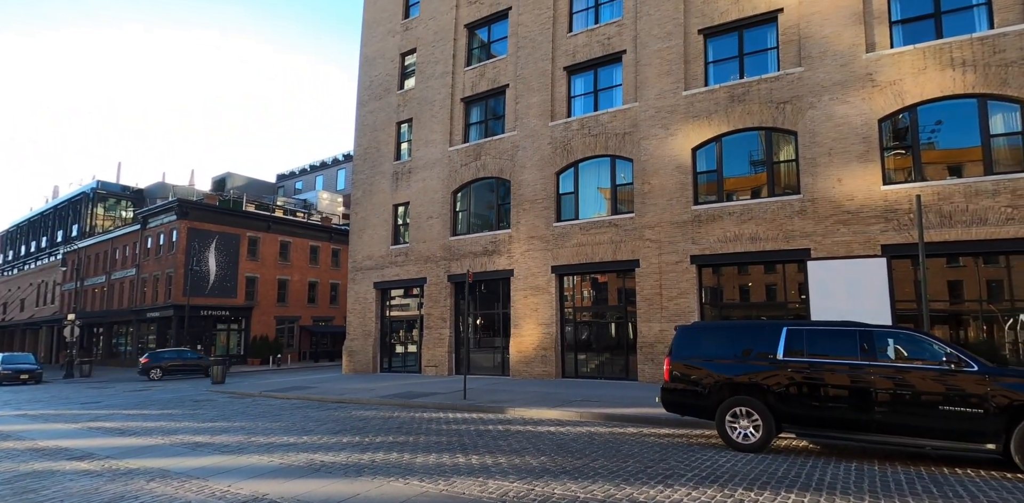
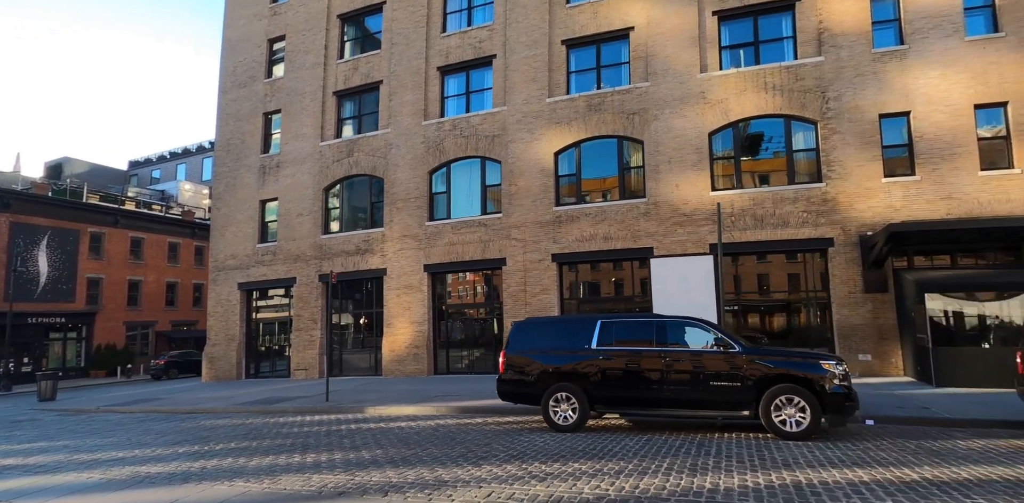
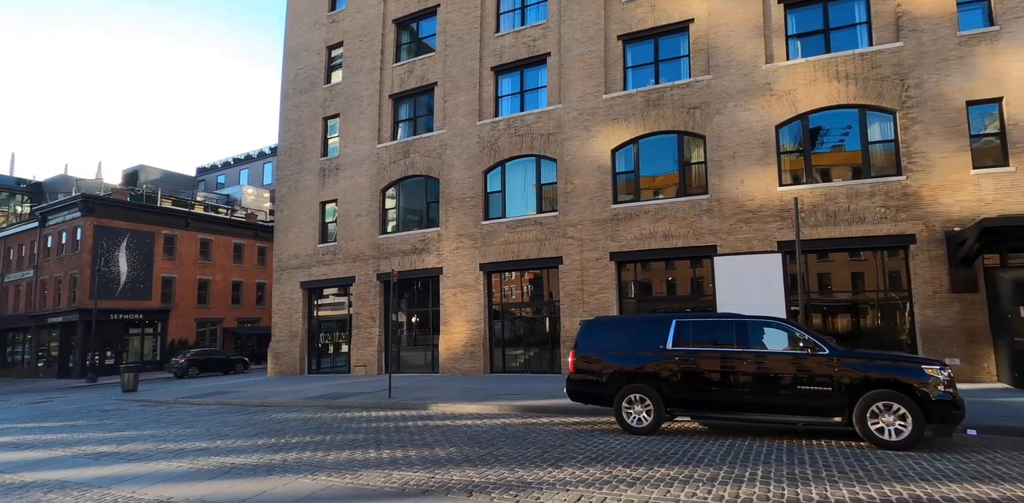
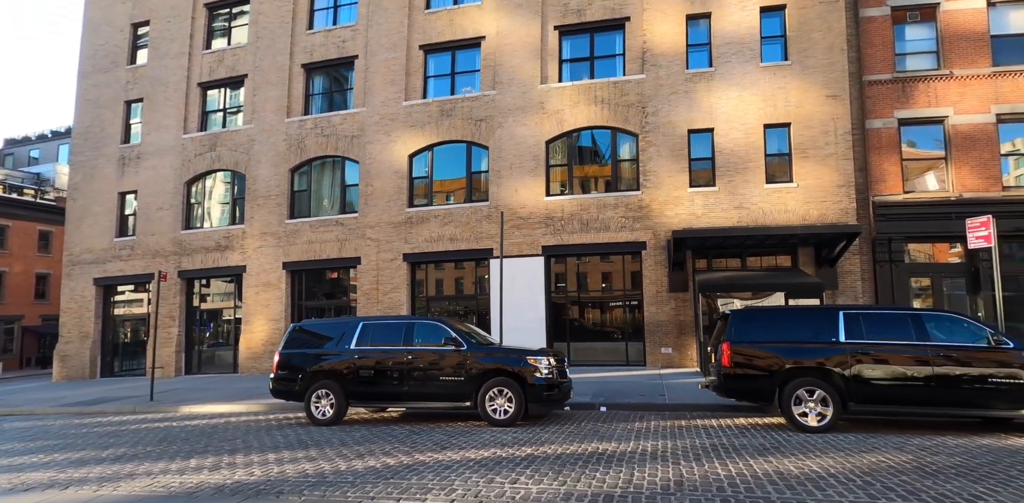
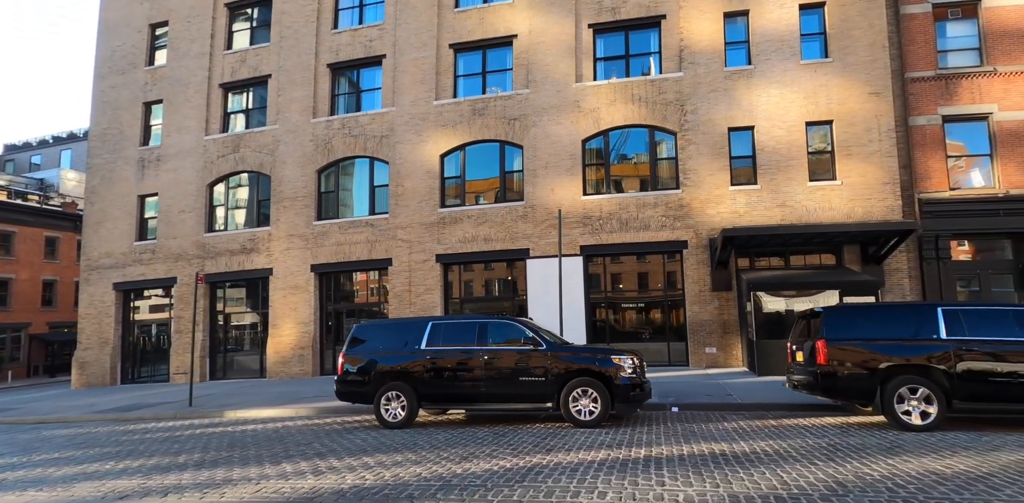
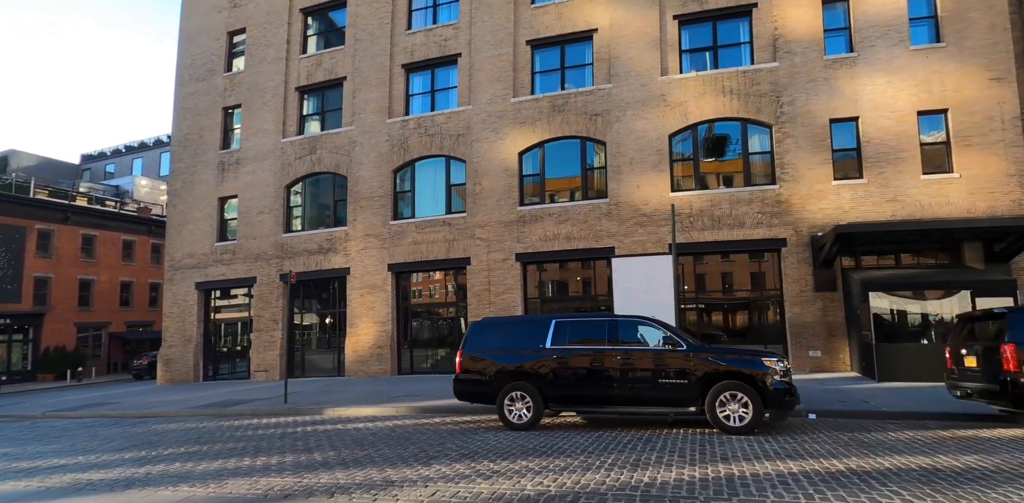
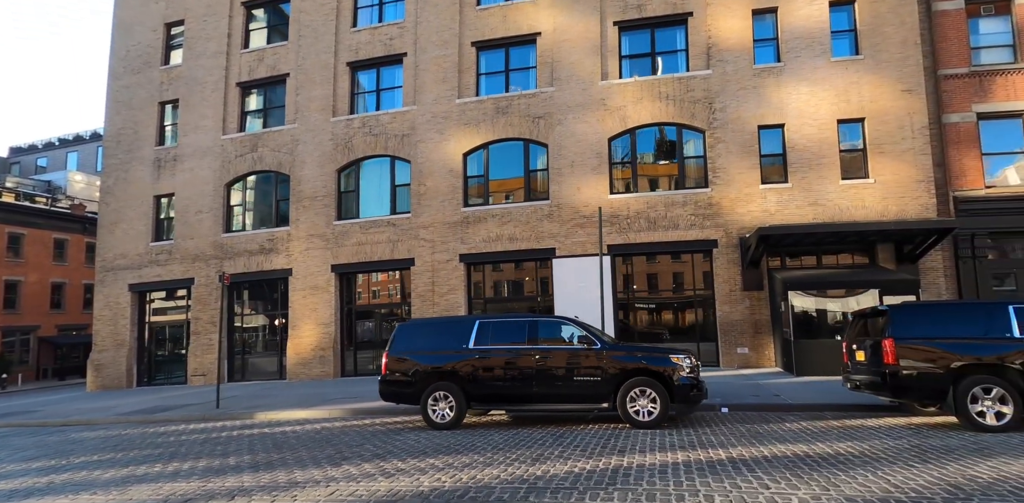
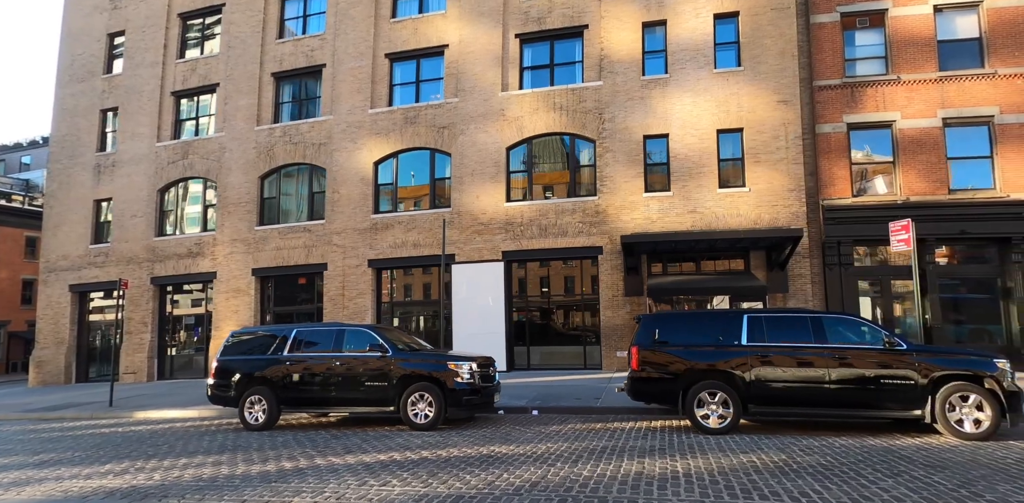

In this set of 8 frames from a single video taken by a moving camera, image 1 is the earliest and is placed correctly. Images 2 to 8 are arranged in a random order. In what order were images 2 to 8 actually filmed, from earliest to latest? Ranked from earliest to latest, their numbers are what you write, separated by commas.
3, 2, 6, 7, 5, 4, 8
